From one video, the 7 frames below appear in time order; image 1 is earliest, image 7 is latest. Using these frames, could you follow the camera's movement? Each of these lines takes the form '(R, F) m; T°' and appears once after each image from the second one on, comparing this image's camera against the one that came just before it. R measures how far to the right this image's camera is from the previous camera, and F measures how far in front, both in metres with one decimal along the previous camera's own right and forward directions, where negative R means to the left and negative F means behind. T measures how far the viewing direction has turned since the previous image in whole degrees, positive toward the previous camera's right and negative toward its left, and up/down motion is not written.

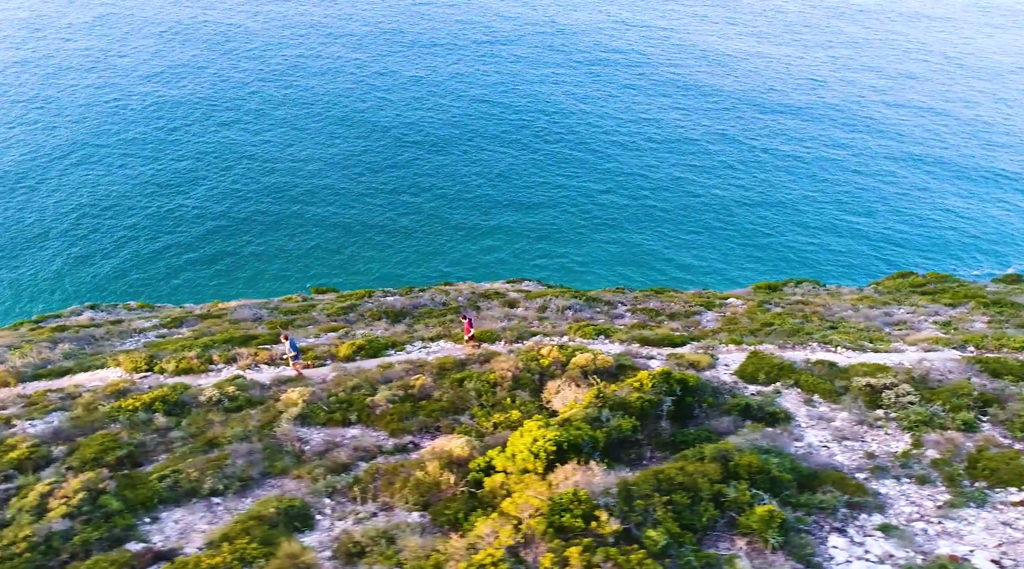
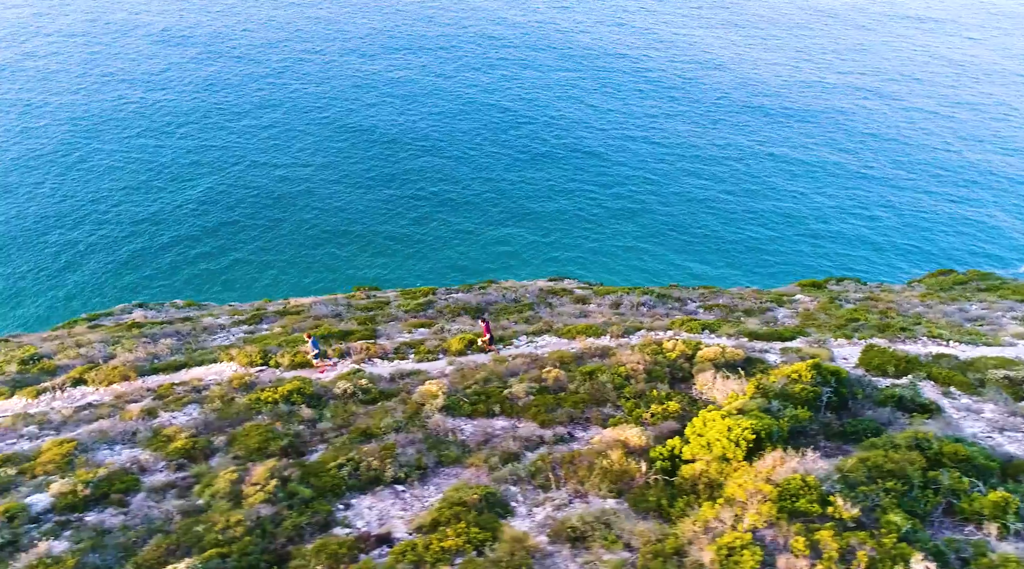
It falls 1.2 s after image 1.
(-3.9, -0.3) m; -2°
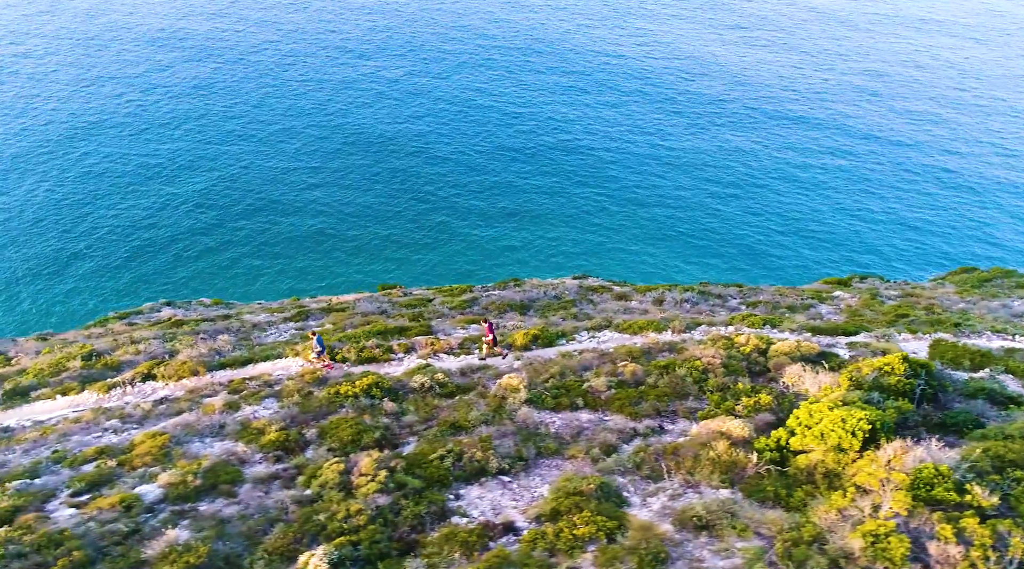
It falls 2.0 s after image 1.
(-2.3, -0.2) m; -1°
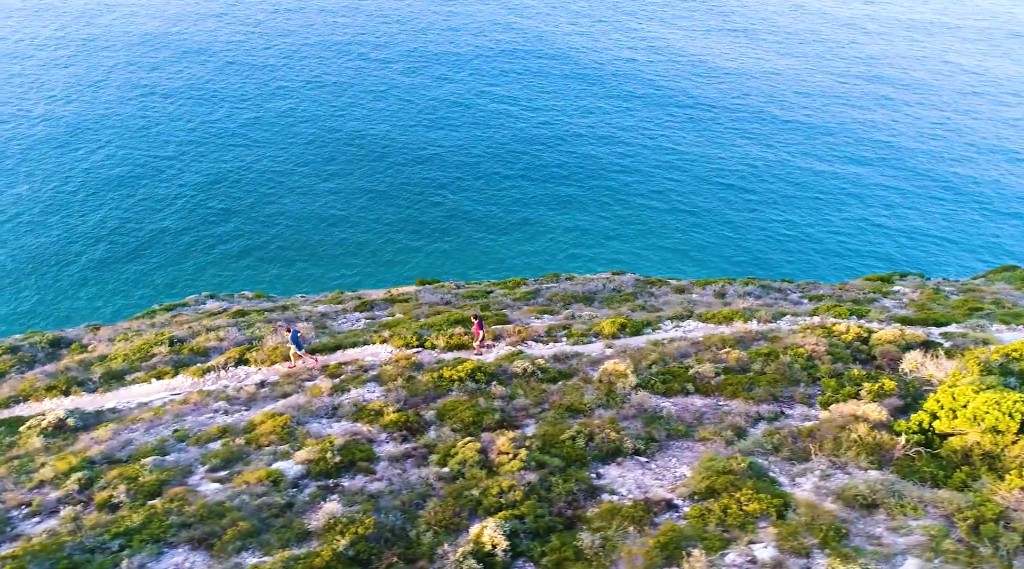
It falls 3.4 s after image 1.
(-2.9, -0.2) m; -2°
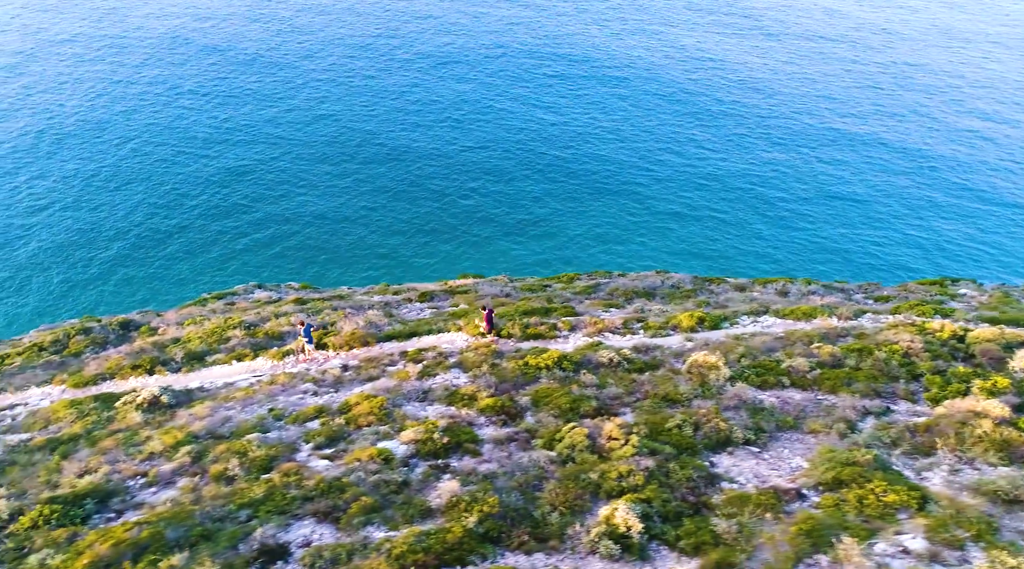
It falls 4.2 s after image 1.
(-2.0, +0.1) m; -2°
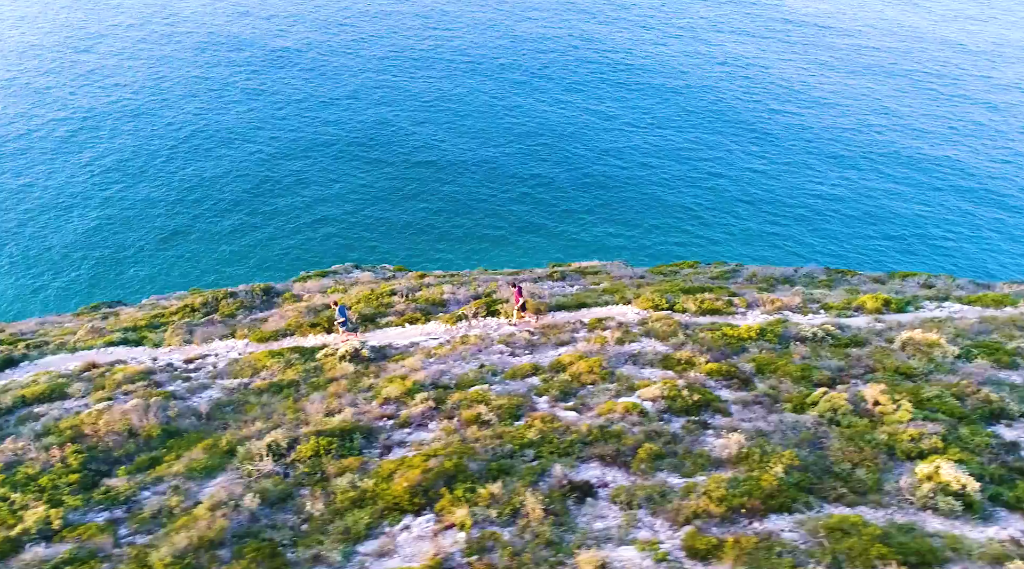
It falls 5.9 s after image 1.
(-4.7, +0.1) m; -5°
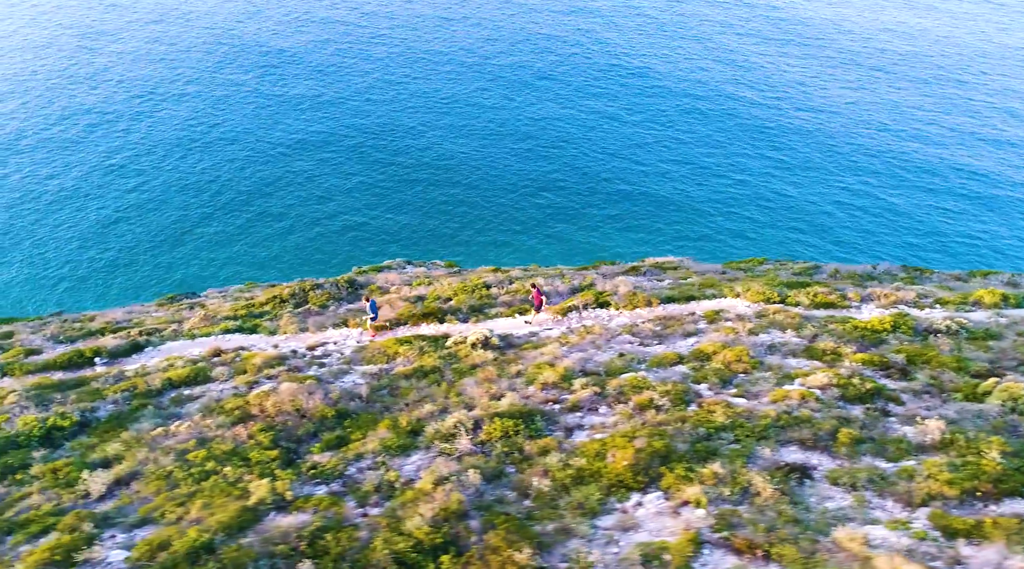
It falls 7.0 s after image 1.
(-3.5, -0.3) m; -2°
